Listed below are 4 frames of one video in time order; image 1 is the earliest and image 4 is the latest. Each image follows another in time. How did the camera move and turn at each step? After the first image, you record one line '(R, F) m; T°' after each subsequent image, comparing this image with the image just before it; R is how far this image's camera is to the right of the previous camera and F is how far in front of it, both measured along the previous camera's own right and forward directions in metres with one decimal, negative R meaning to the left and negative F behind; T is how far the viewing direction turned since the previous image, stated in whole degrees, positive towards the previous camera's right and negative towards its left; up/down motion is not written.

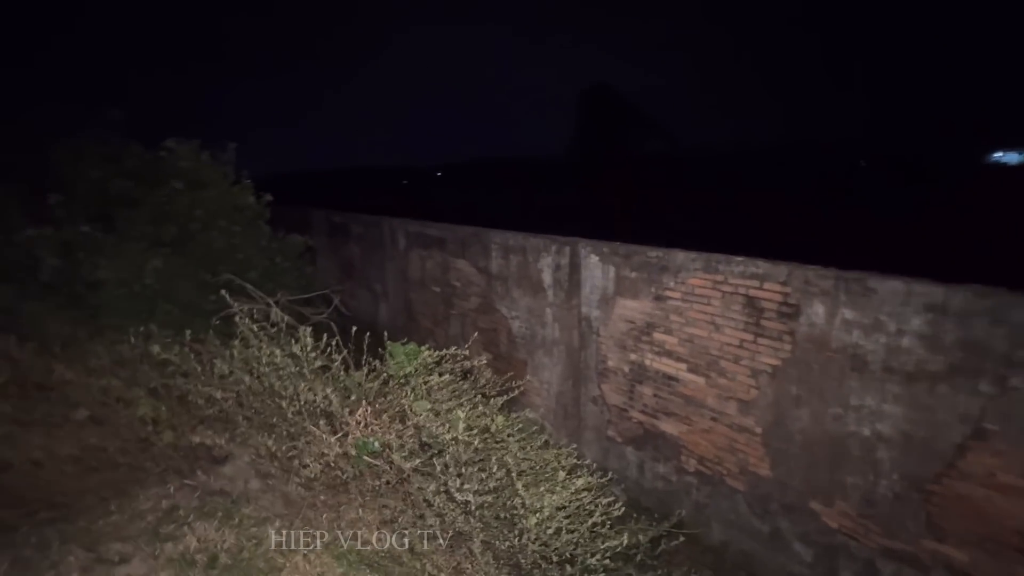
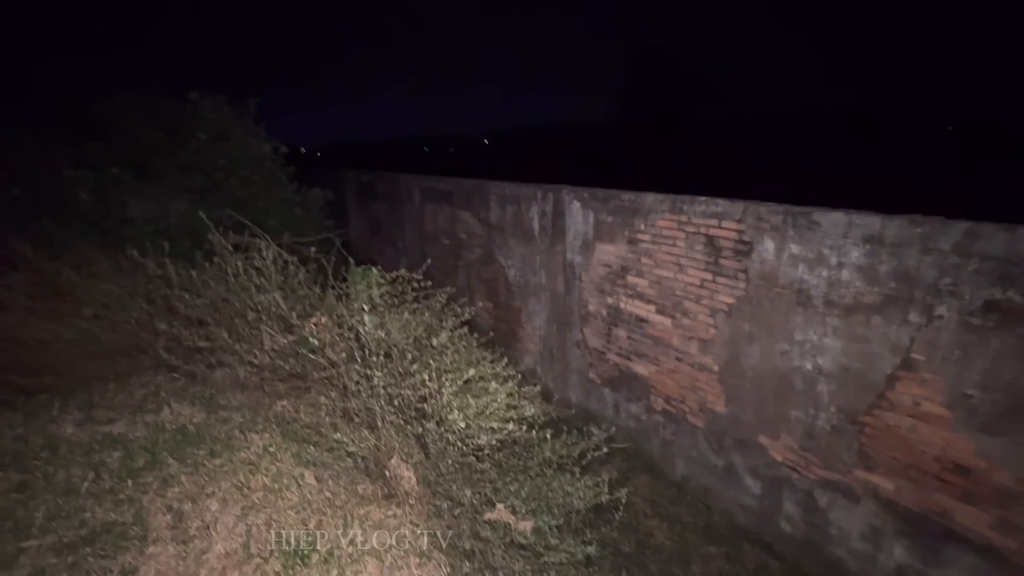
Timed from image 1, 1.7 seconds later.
(+0.7, -0.2) m; -6°
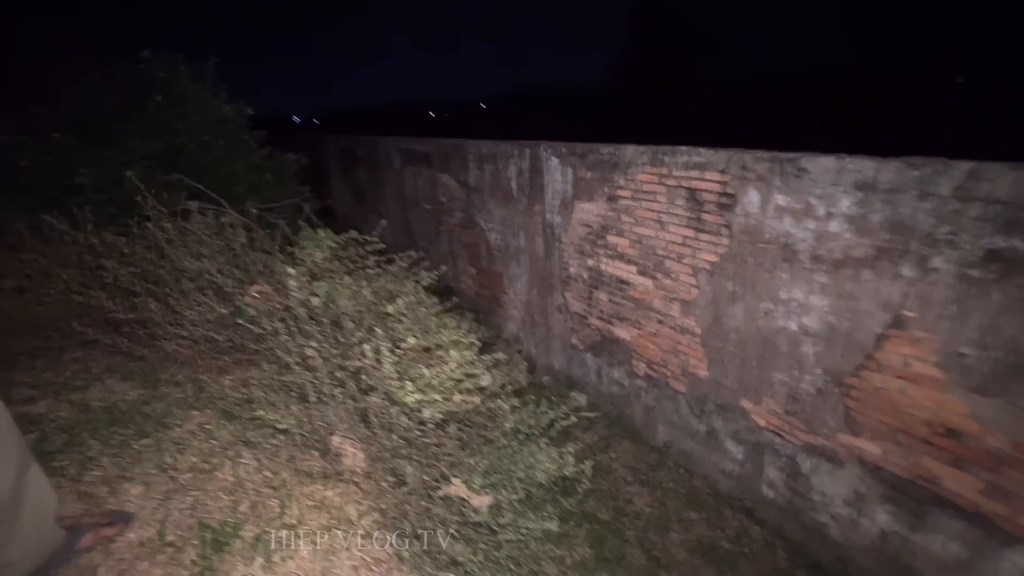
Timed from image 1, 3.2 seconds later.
(+0.3, +0.3) m; 0°
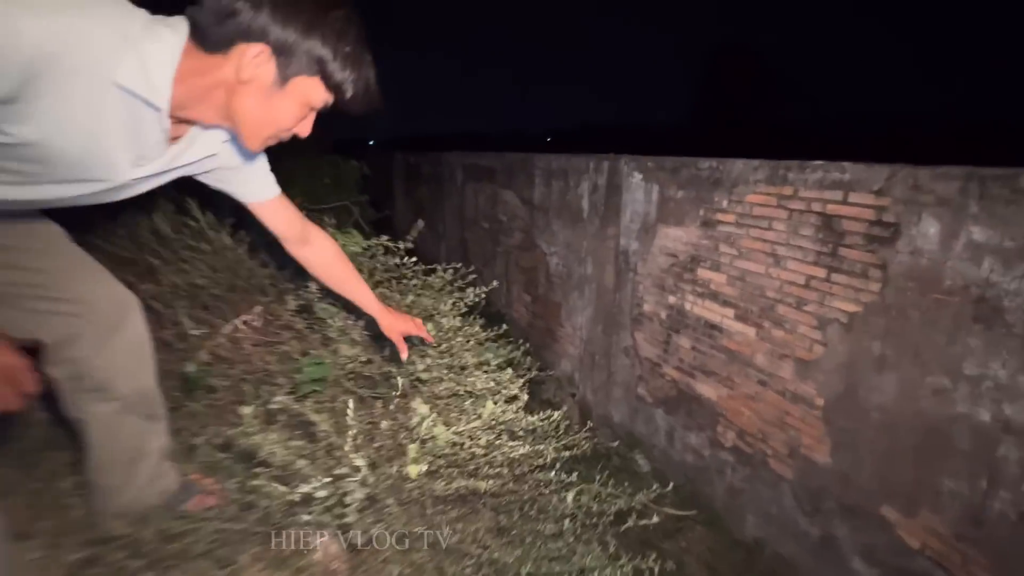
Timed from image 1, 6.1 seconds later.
(-0.1, +0.7) m; -6°
